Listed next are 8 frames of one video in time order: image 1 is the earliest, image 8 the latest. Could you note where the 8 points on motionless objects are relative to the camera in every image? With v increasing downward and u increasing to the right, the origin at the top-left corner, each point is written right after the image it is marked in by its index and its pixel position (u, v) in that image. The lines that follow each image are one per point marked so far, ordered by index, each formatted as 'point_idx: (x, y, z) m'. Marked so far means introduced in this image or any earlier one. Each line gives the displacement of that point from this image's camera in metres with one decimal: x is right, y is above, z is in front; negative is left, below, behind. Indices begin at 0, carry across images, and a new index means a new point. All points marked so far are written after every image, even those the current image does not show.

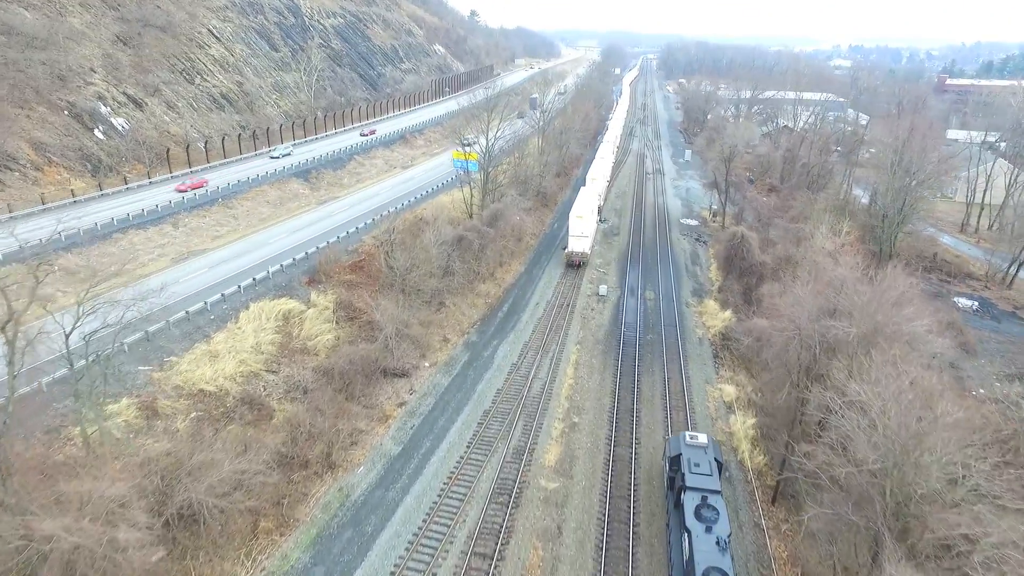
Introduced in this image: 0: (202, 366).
0: (-9.9, -2.5, +19.5) m
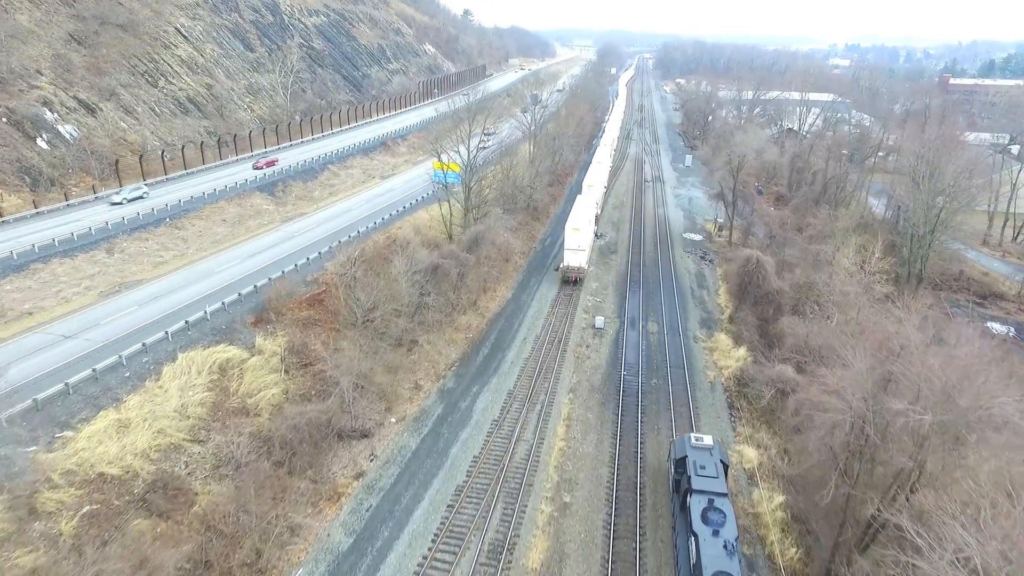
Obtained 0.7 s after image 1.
0: (-10.5, -4.0, +15.8) m
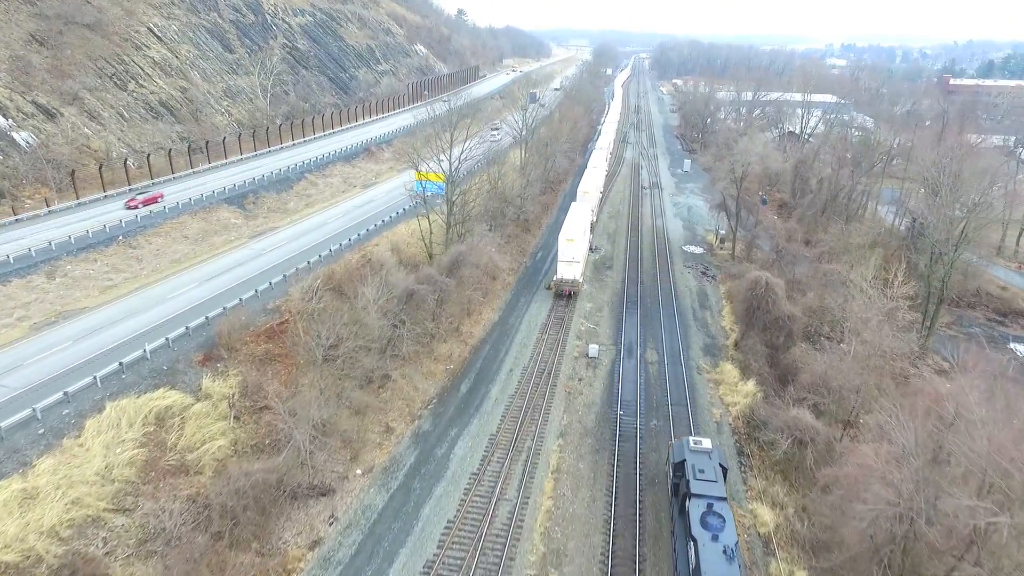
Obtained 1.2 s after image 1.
0: (-11.0, -5.0, +13.3) m
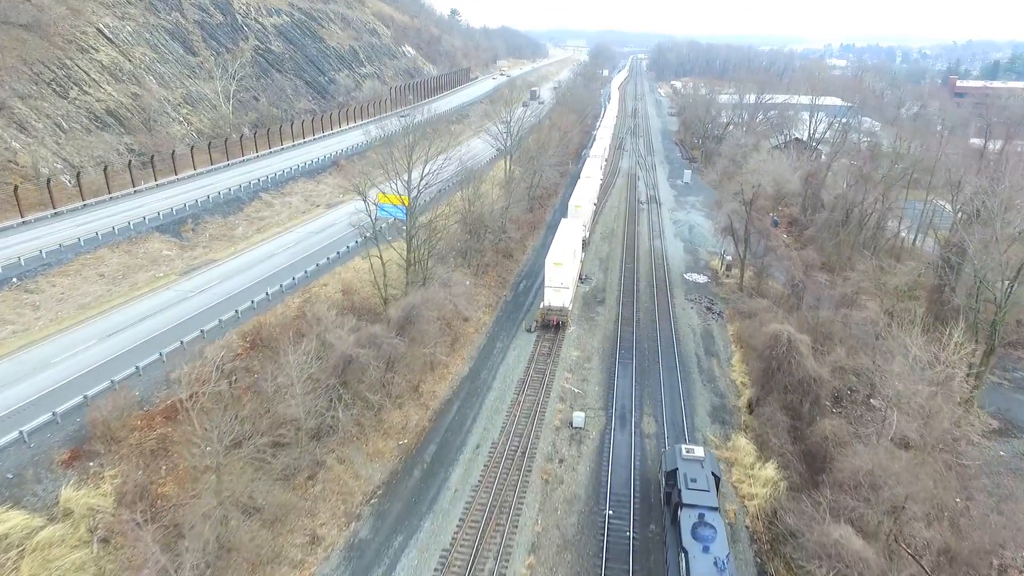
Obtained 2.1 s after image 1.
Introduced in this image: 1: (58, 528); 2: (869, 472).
0: (-12.1, -6.9, +8.9) m
1: (-10.0, -5.3, +13.5) m
2: (+9.1, -4.6, +15.8) m
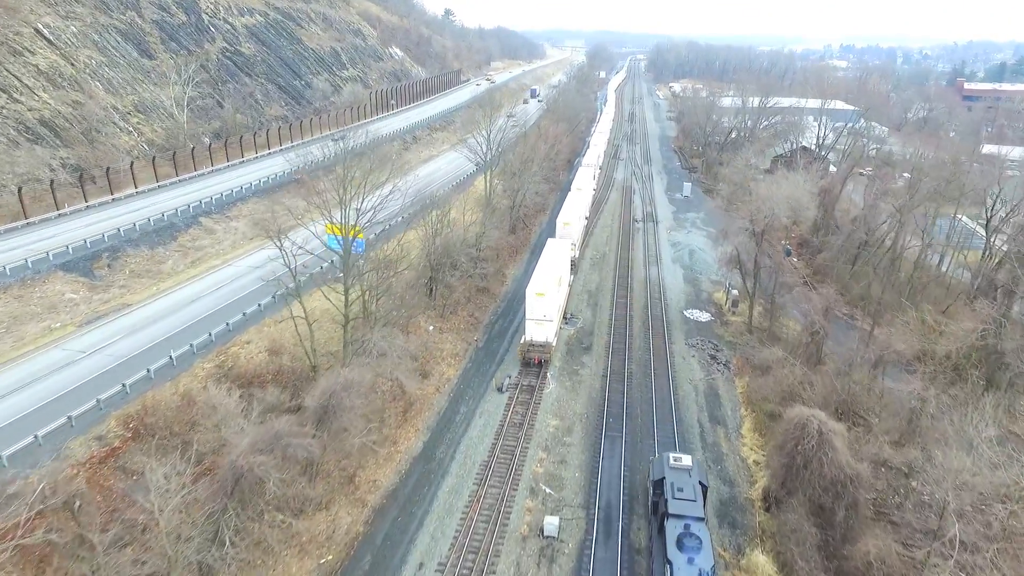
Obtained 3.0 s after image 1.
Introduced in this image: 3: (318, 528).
0: (-13.2, -8.8, +4.6) m
1: (-11.2, -7.2, +9.2) m
2: (+8.0, -6.5, +11.4) m
3: (-5.1, -6.1, +15.9) m
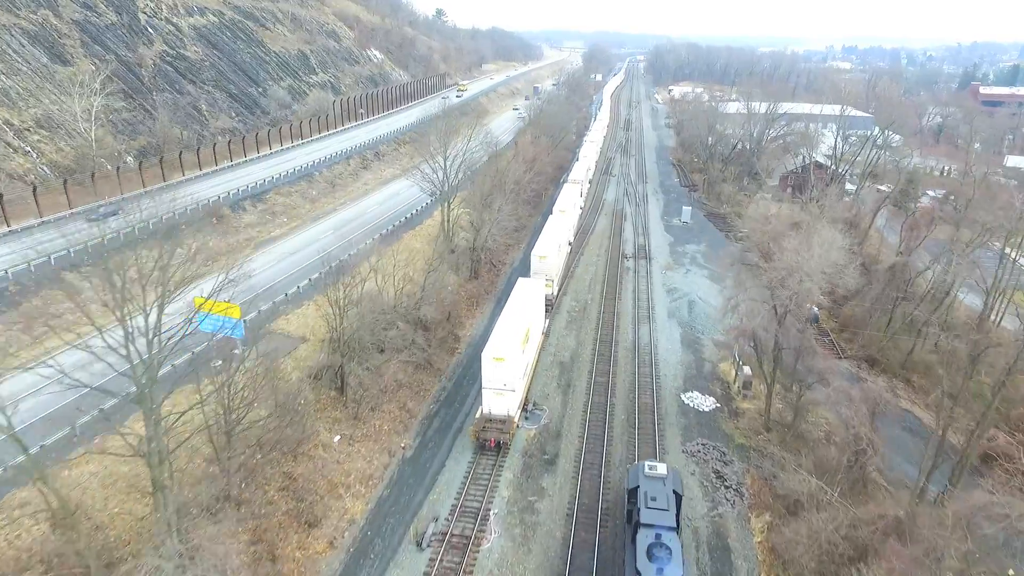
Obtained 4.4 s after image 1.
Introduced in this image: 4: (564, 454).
0: (-15.2, -11.7, -2.2) m
1: (-13.2, -10.1, +2.4) m
2: (+6.0, -9.5, +4.7) m
3: (-7.1, -9.1, +9.1) m
4: (+1.7, -5.4, +19.9) m
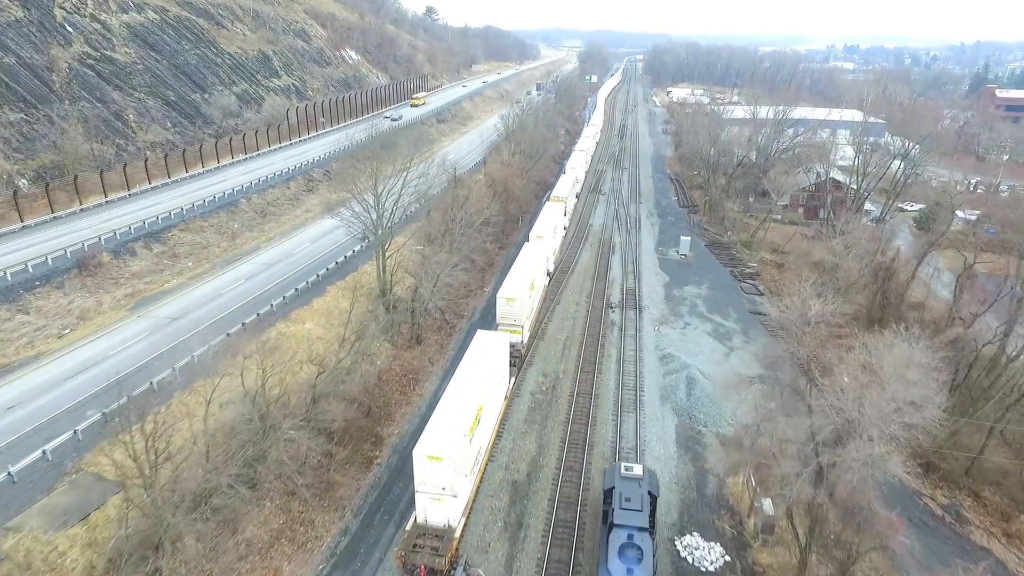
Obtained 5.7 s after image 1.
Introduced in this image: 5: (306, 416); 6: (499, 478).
0: (-17.2, -14.6, -8.9) m
1: (-15.2, -13.0, -4.3) m
2: (+4.0, -12.4, -2.0) m
3: (-9.1, -11.9, +2.4) m
4: (-0.3, -8.3, +13.2) m
5: (-5.7, -3.4, +17.6) m
6: (-0.4, -5.9, +19.1) m
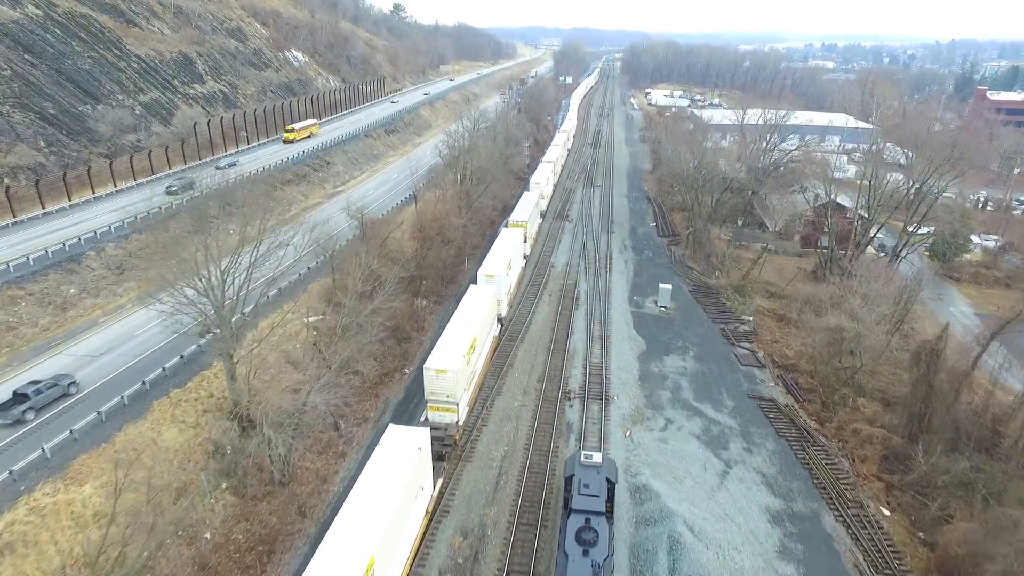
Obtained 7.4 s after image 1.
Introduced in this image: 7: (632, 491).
0: (-18.8, -18.2, -17.0) m
1: (-16.9, -16.5, -12.4) m
2: (+2.2, -15.7, -9.5) m
3: (-11.0, -15.4, -5.5) m
4: (-2.6, -11.6, +5.5) m
5: (-8.1, -6.8, +9.7) m
6: (-2.9, -9.2, +11.4) m
7: (+3.8, -6.2, +18.6) m
